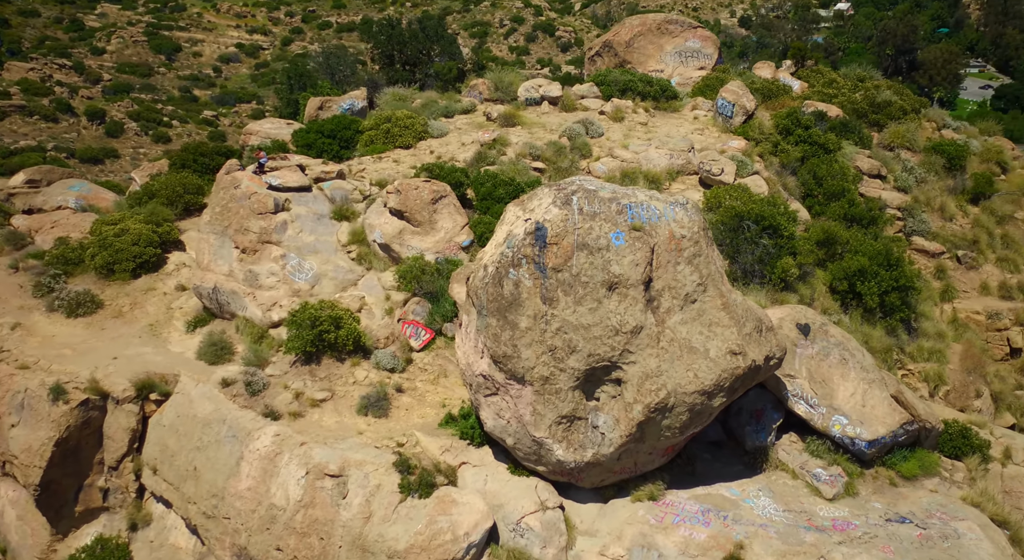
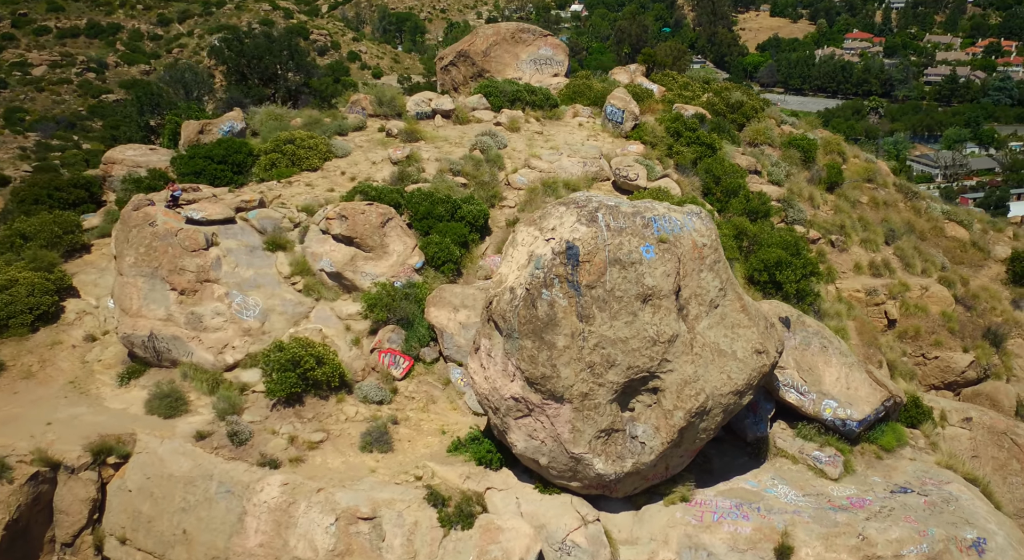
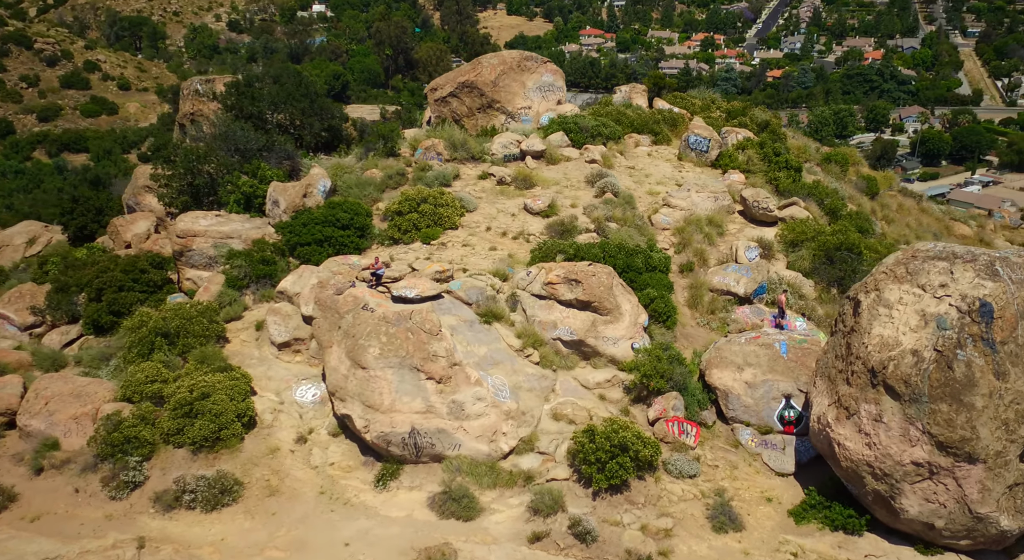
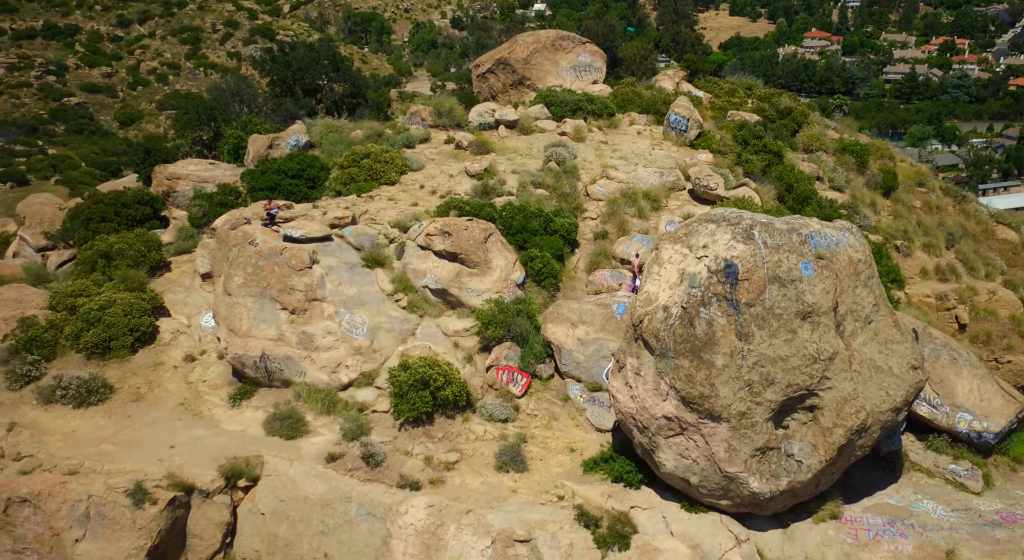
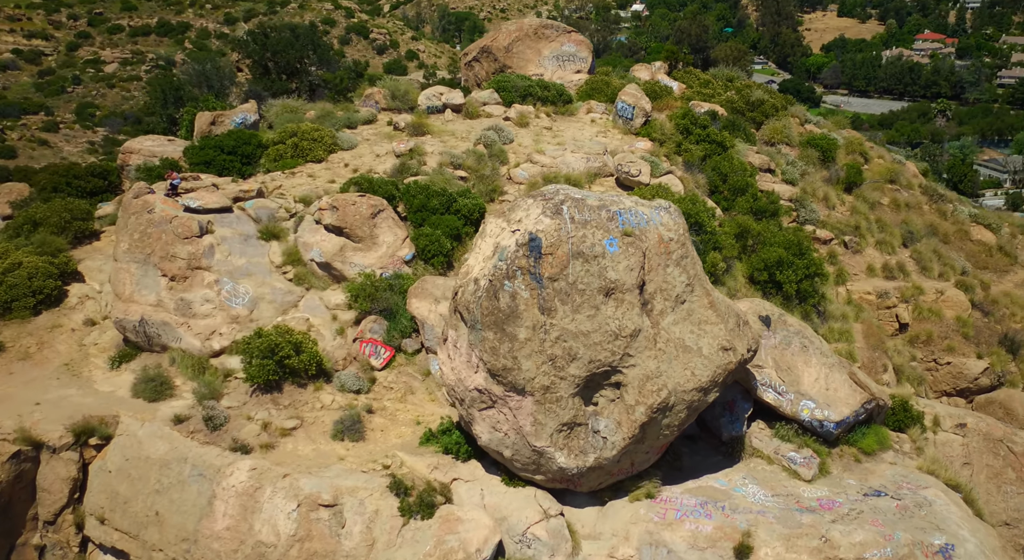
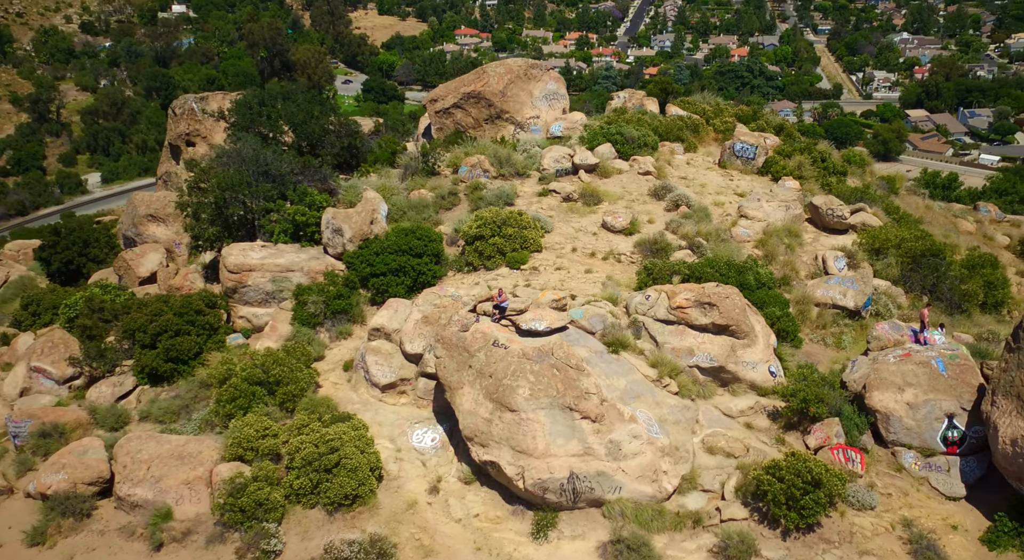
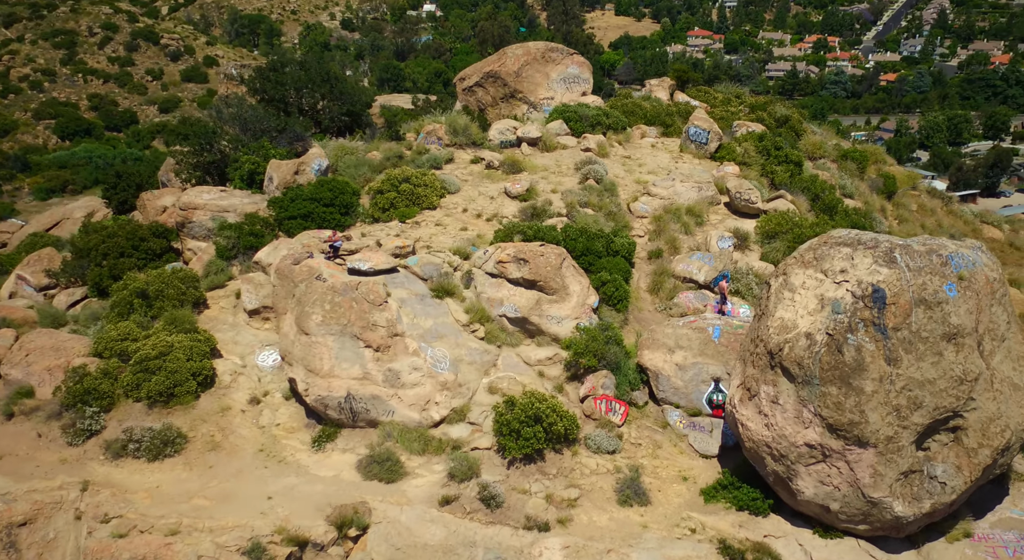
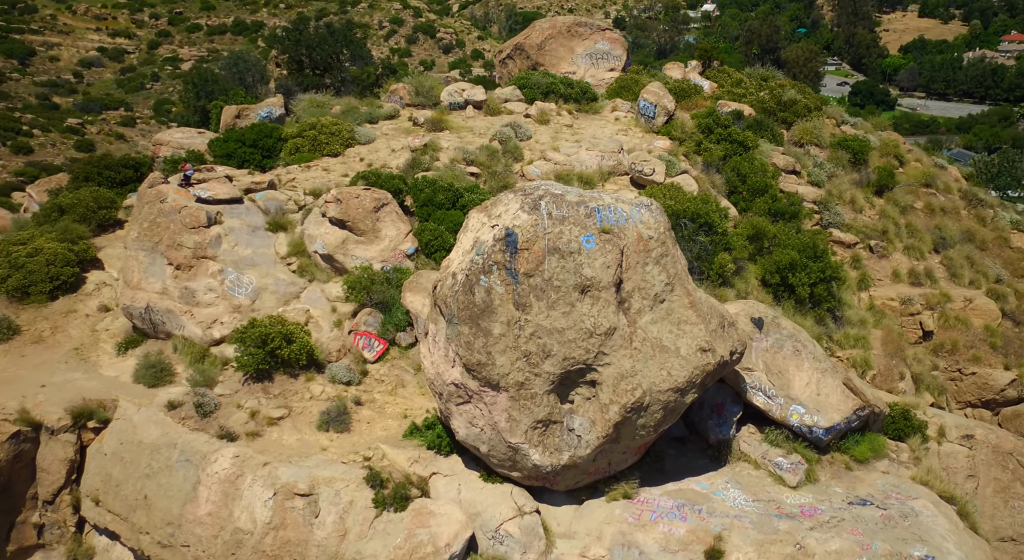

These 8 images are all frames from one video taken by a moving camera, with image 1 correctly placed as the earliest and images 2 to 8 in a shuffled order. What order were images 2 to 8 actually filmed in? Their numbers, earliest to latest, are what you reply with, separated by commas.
8, 5, 2, 4, 7, 3, 6
